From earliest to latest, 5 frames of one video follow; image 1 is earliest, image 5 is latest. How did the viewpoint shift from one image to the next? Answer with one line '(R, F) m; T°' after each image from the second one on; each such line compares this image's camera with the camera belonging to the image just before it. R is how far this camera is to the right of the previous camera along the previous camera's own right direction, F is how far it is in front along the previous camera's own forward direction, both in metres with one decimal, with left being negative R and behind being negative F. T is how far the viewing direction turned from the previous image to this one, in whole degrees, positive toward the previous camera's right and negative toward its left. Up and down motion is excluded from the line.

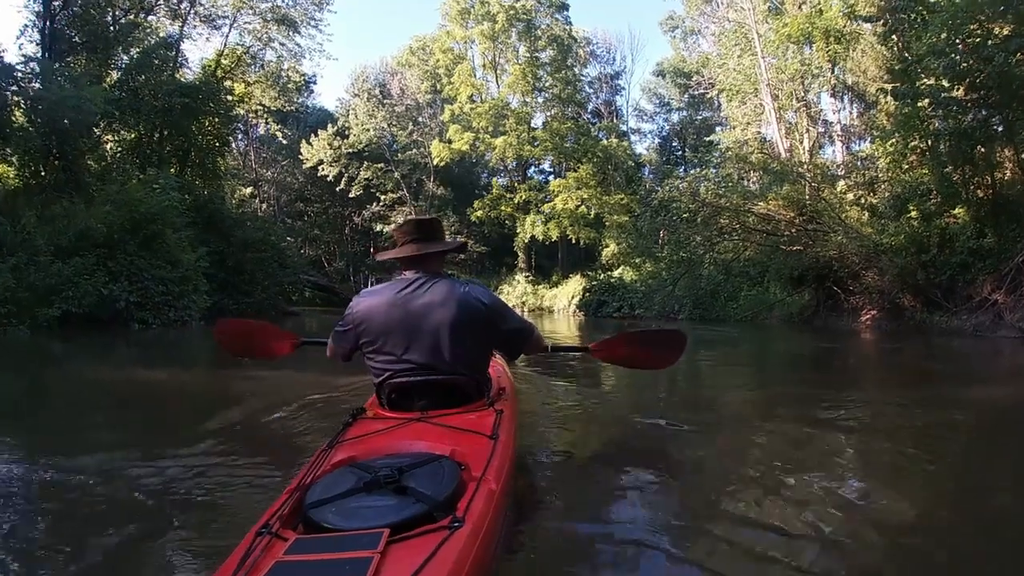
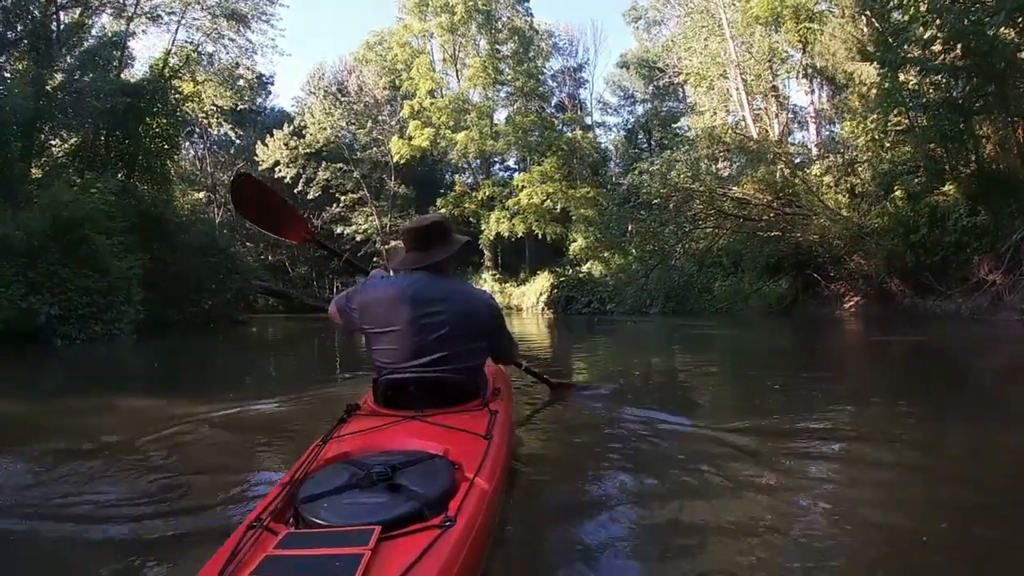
(+0.1, +0.5) m; +2°
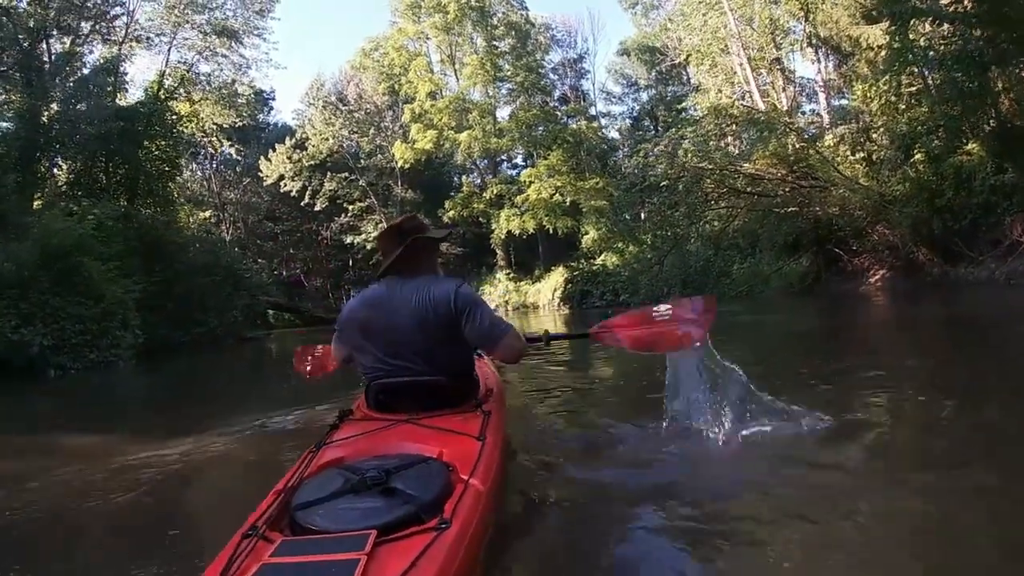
(+0.1, +0.3) m; -1°
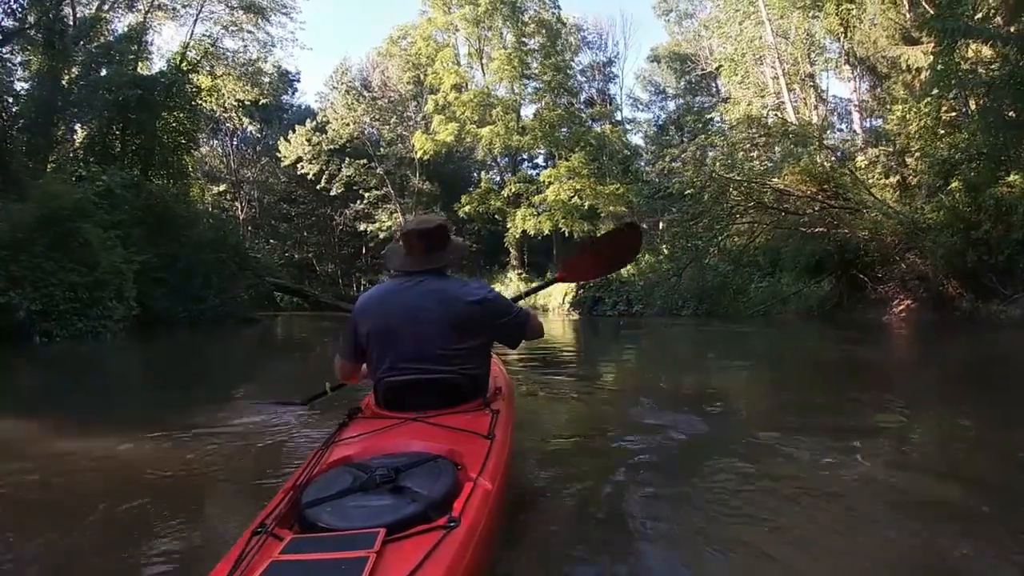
(0.0, +0.3) m; -1°
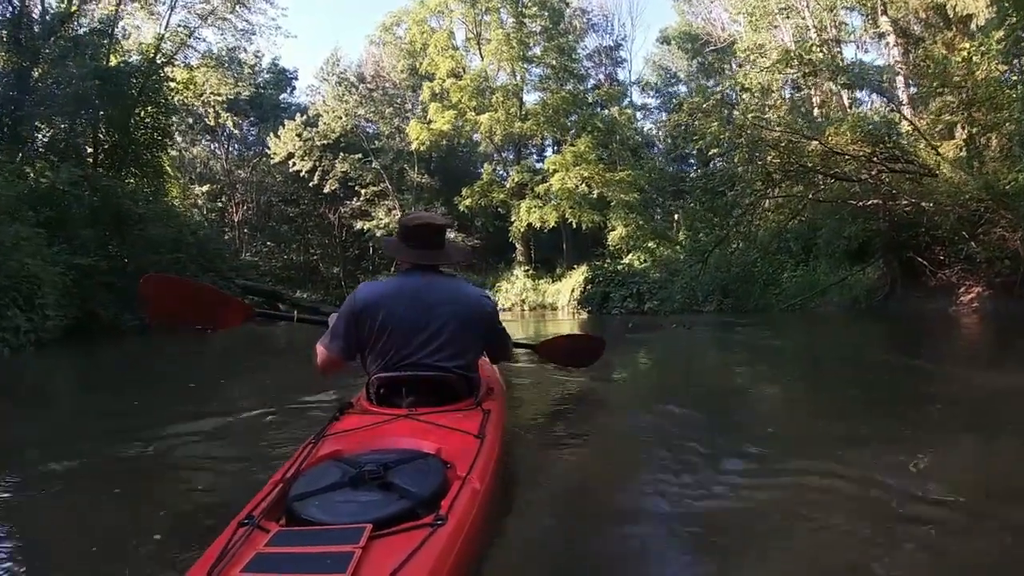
(+0.2, +1.1) m; -1°
